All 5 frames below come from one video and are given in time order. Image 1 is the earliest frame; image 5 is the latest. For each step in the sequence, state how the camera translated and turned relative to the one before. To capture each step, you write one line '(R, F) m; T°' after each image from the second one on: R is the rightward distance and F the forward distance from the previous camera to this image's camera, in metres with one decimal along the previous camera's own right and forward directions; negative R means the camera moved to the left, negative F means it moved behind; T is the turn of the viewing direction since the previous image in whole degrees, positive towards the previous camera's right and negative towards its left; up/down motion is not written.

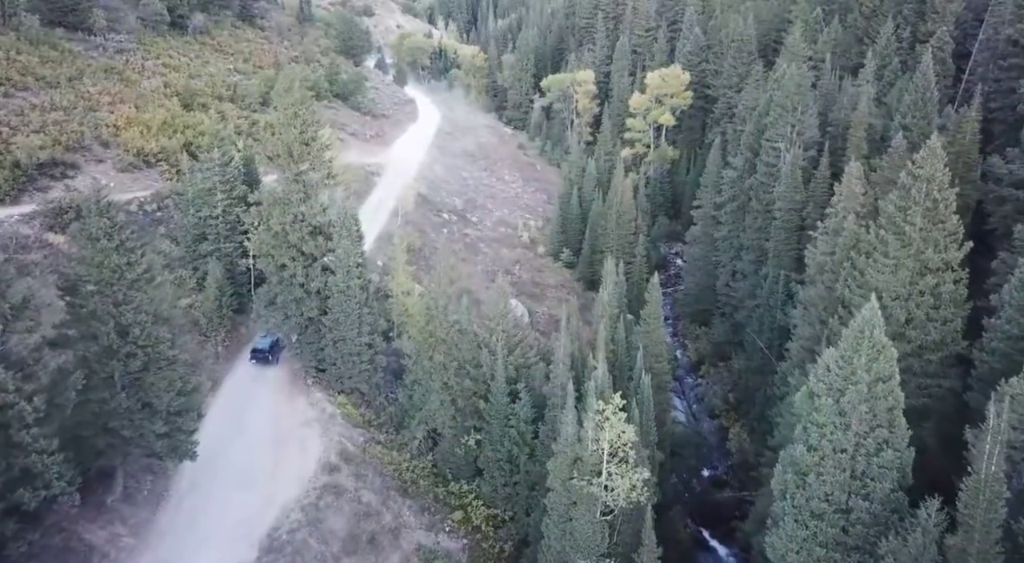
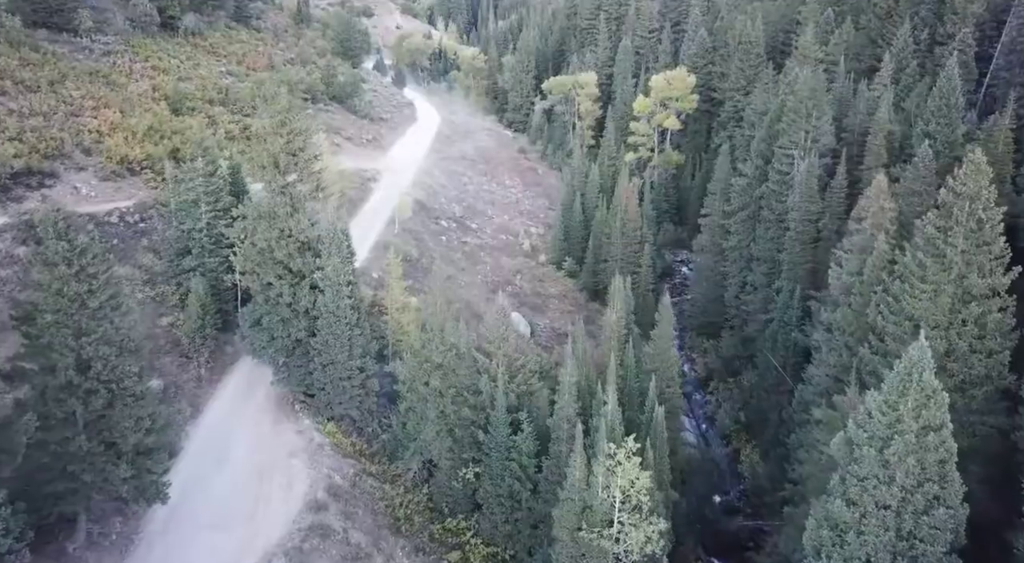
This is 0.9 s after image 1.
(0.0, +2.4) m; 0°
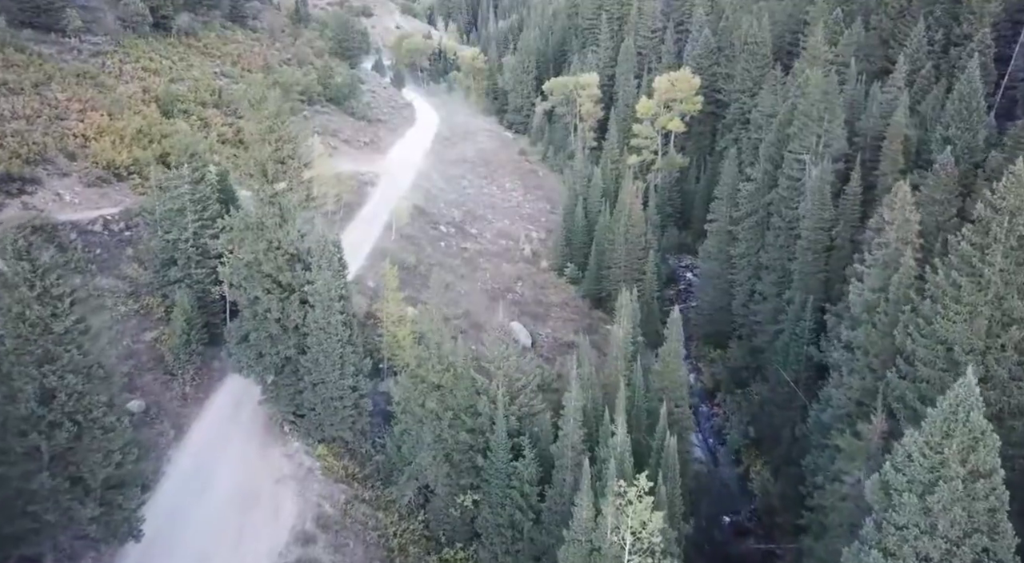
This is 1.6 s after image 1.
(0.0, +1.8) m; 0°
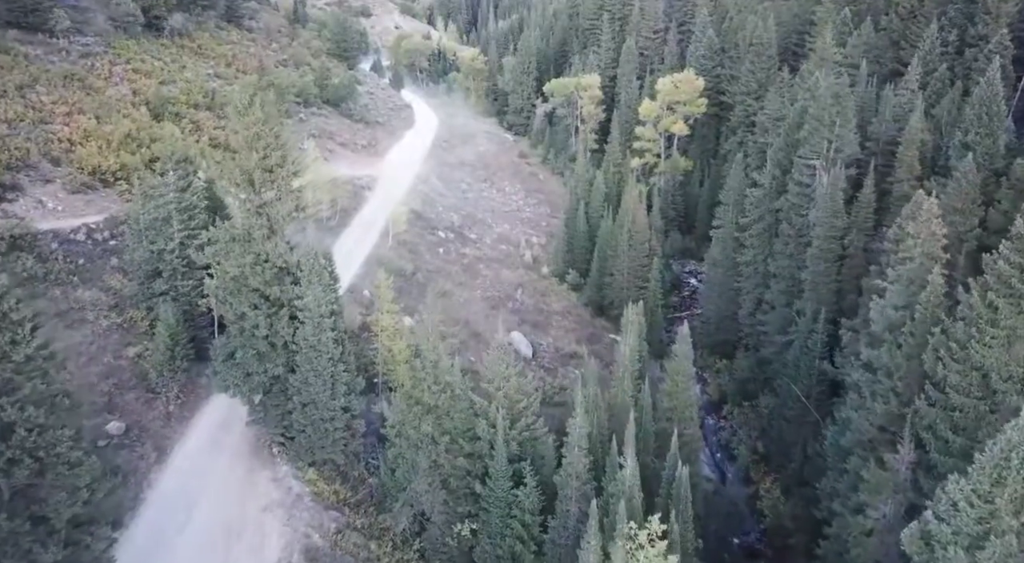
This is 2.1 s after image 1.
(0.0, +1.7) m; 0°
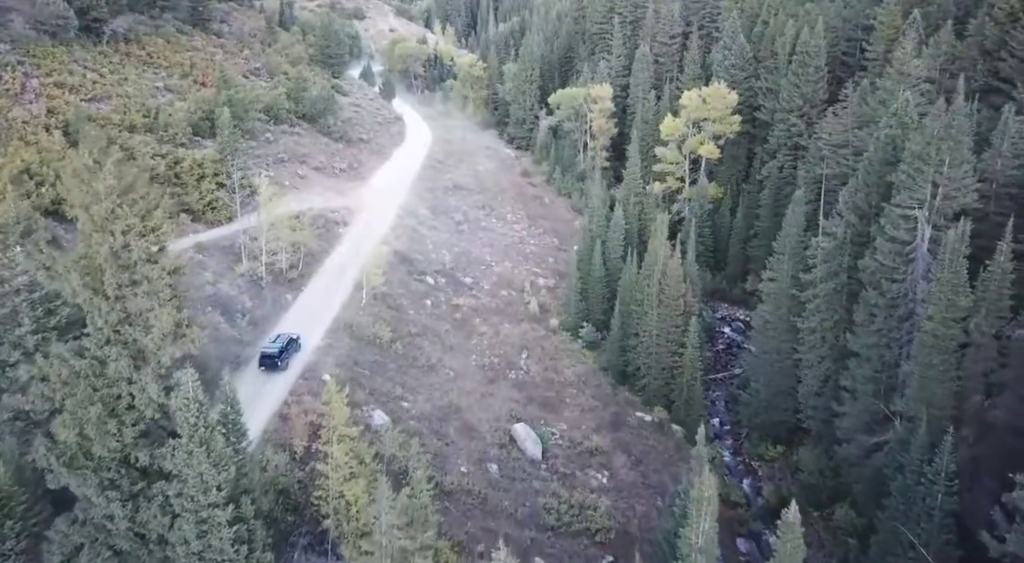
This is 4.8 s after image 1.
(-0.2, +11.7) m; 0°
